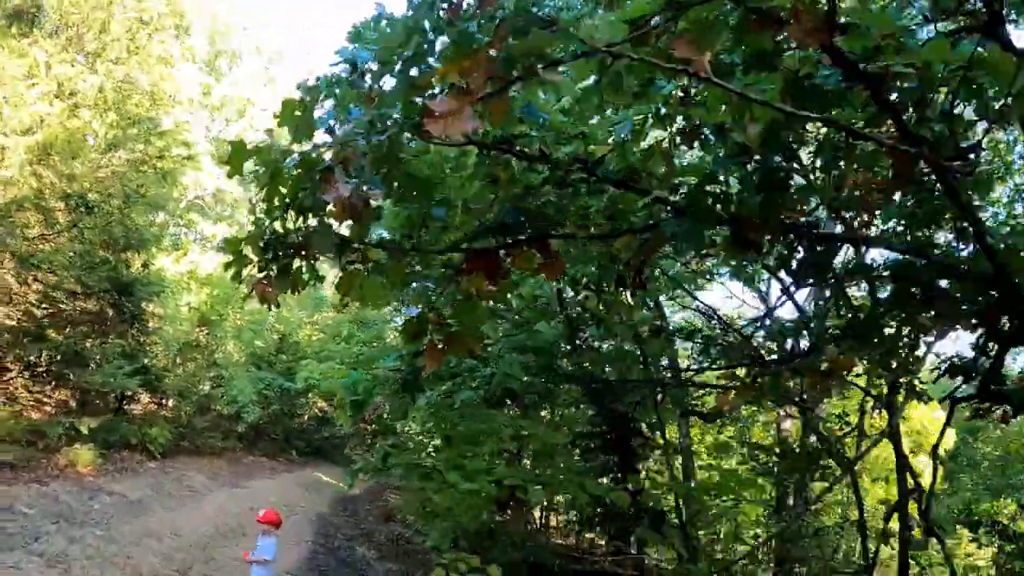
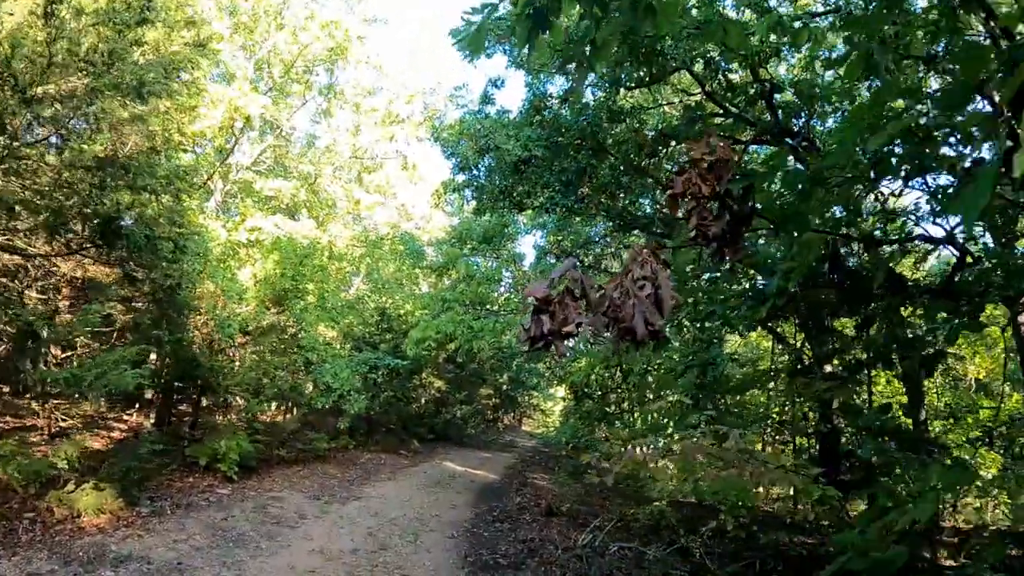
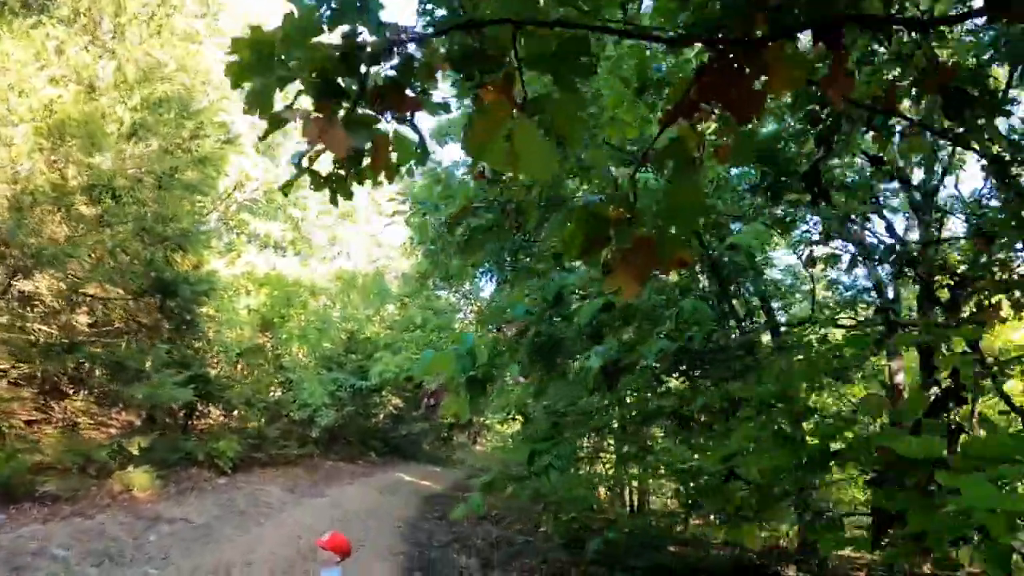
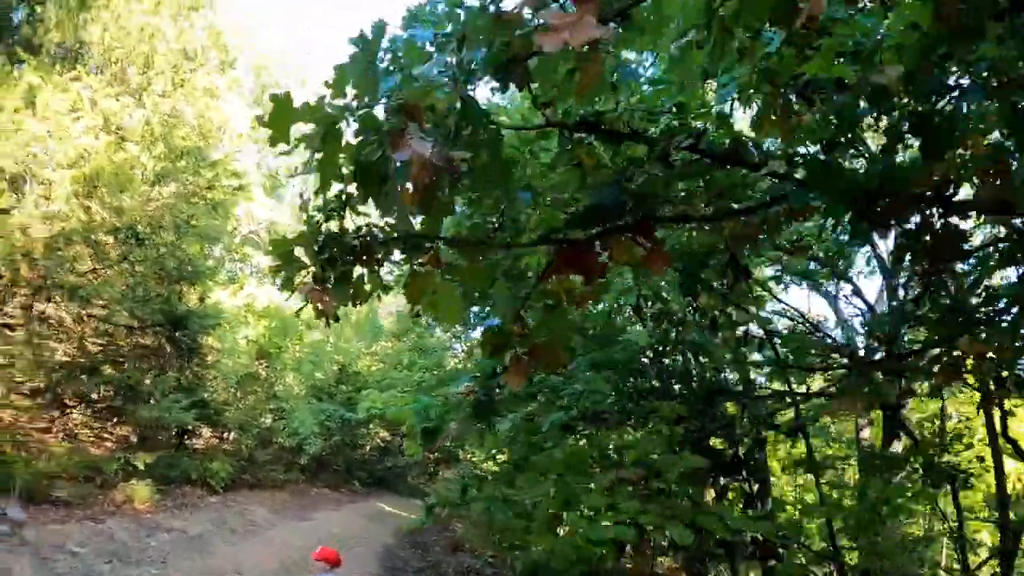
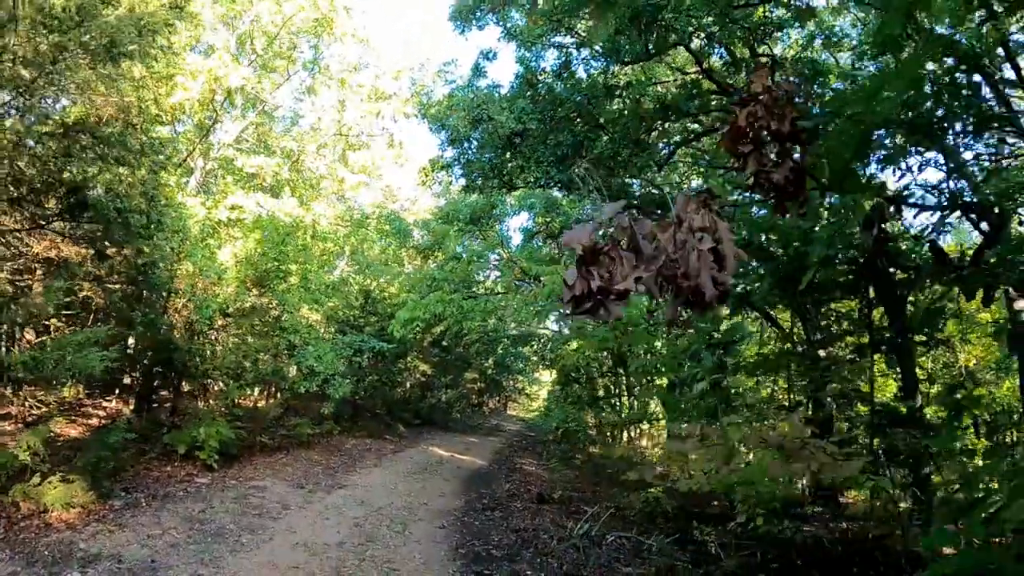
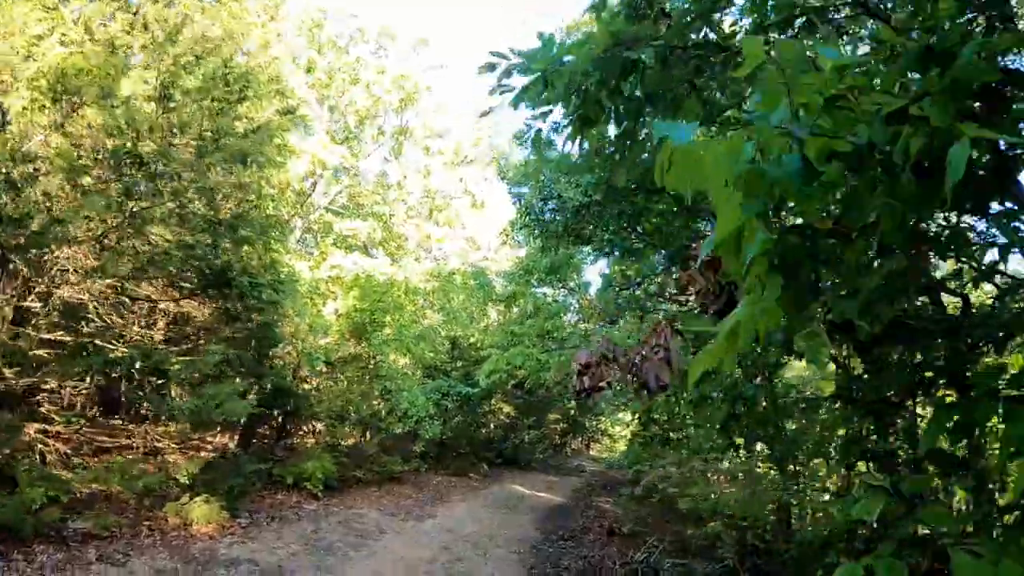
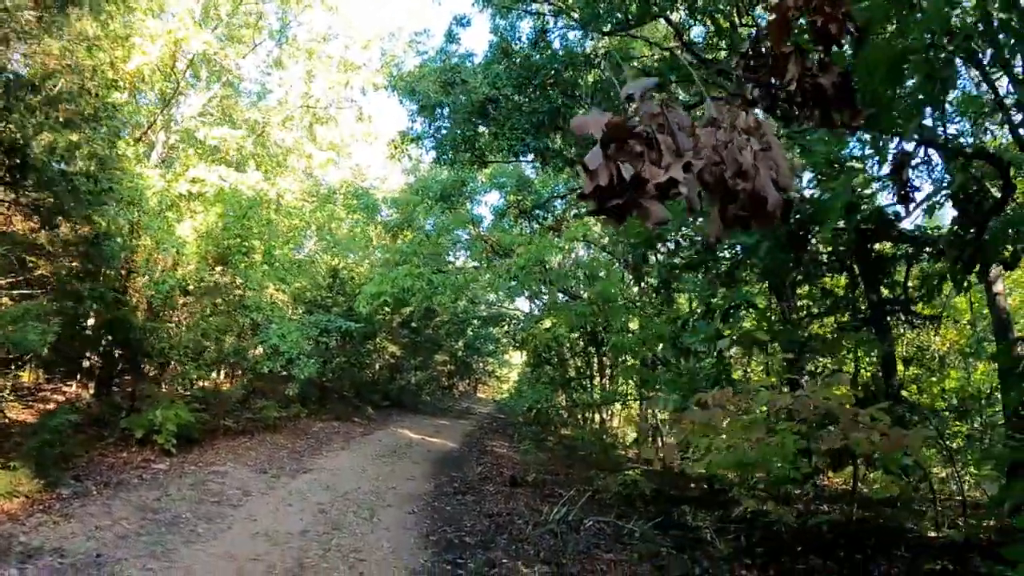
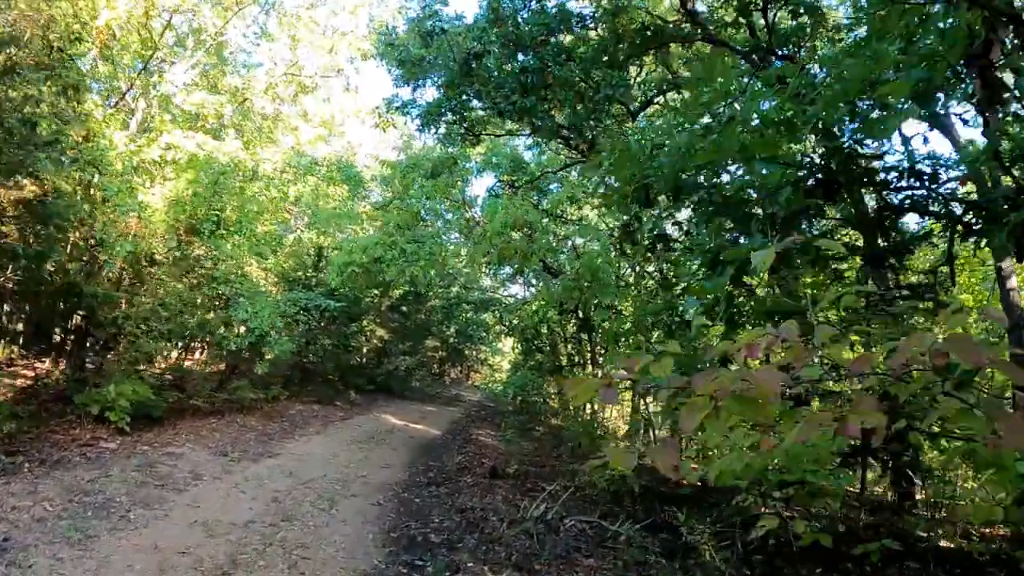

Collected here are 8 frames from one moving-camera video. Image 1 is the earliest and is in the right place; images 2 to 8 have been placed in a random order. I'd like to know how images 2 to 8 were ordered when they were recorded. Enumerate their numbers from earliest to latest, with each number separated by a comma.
4, 3, 6, 2, 5, 7, 8
